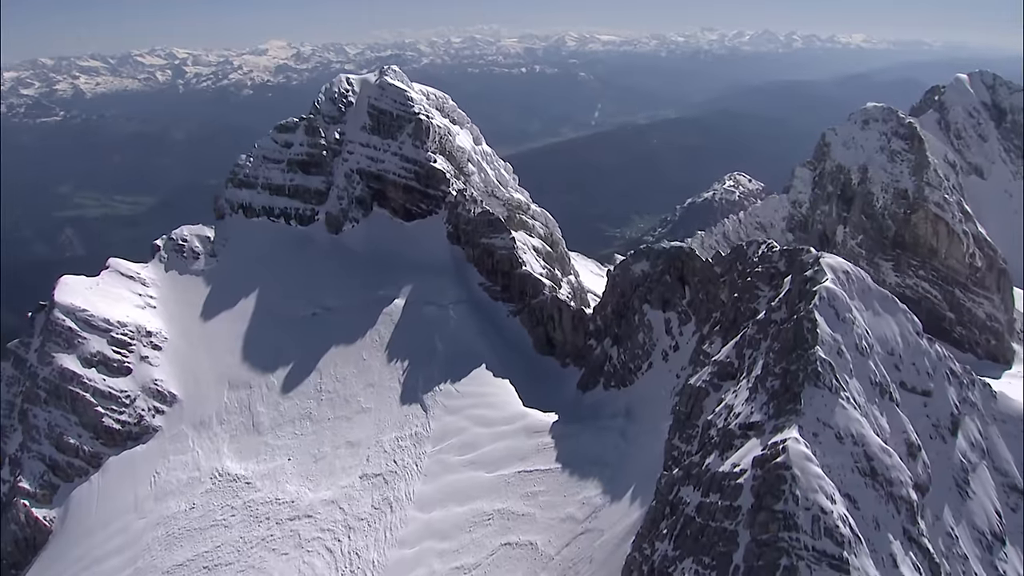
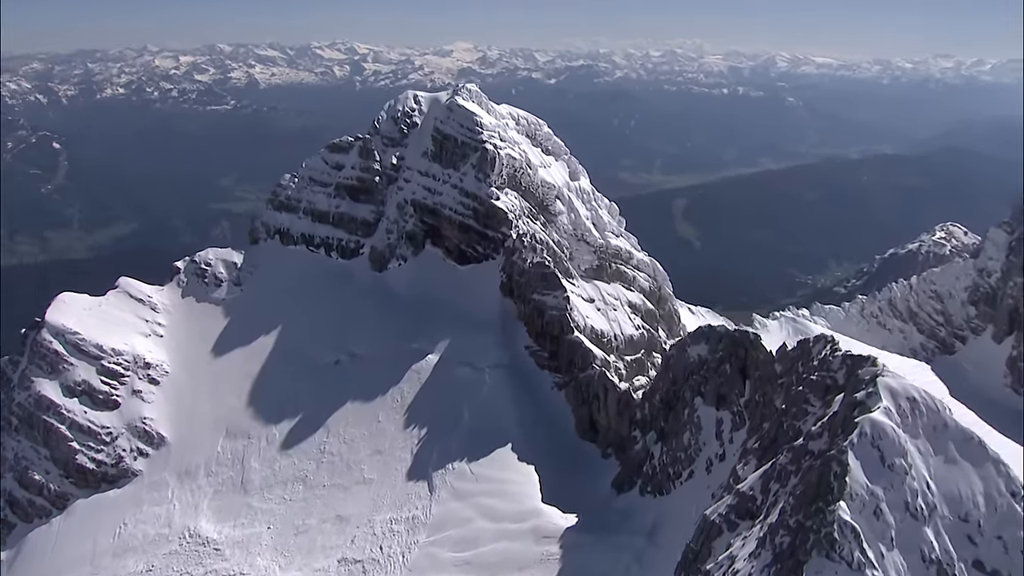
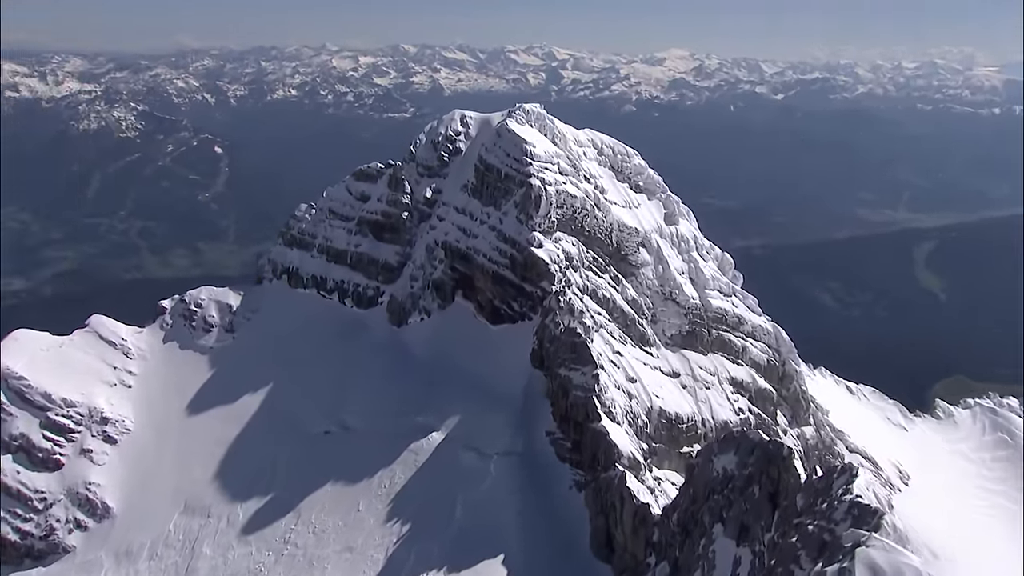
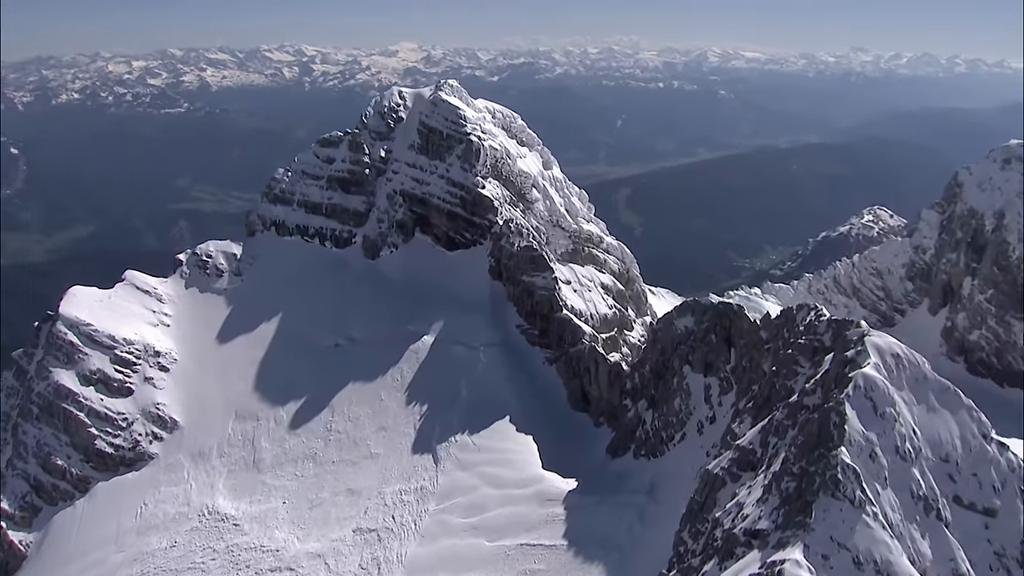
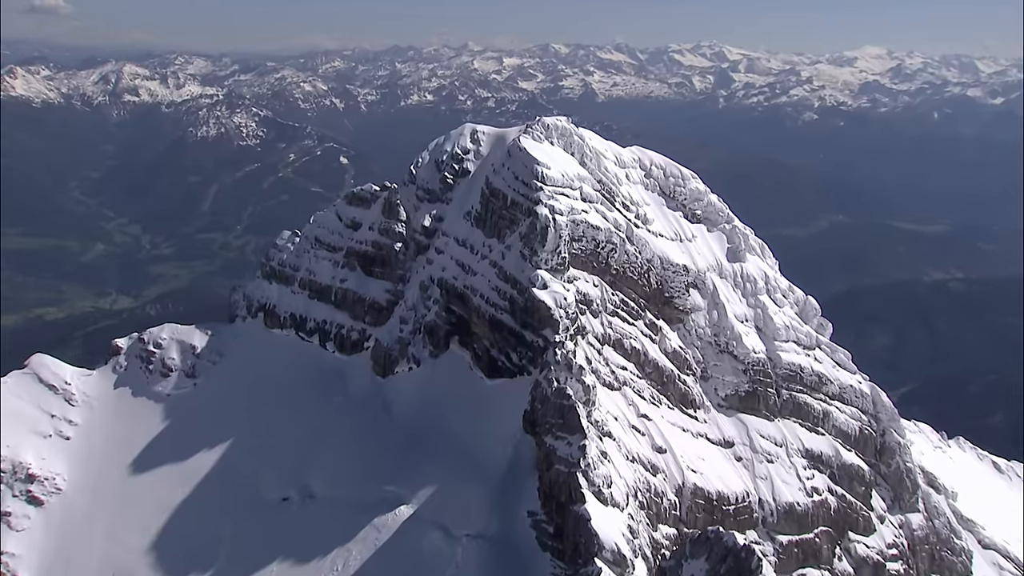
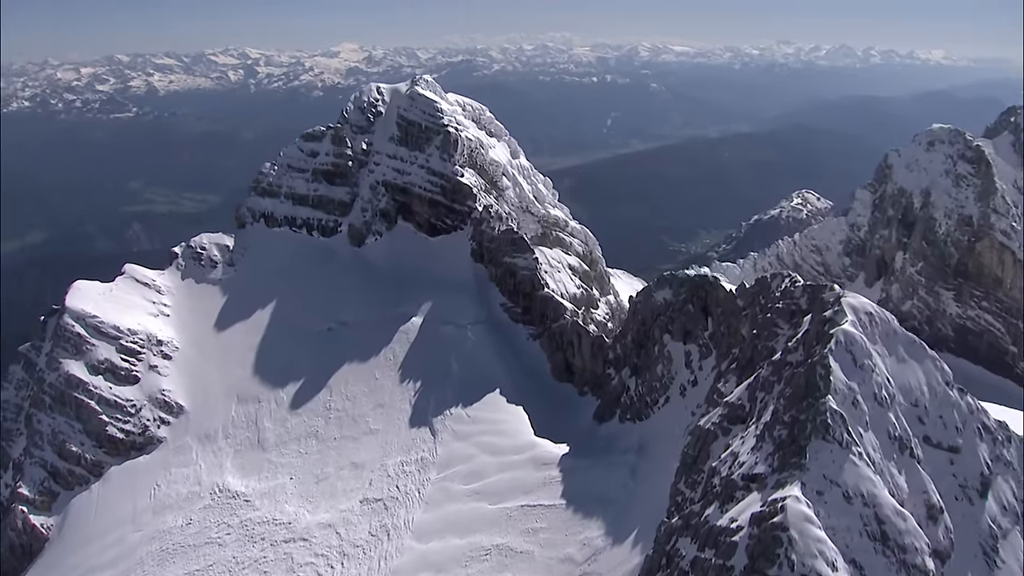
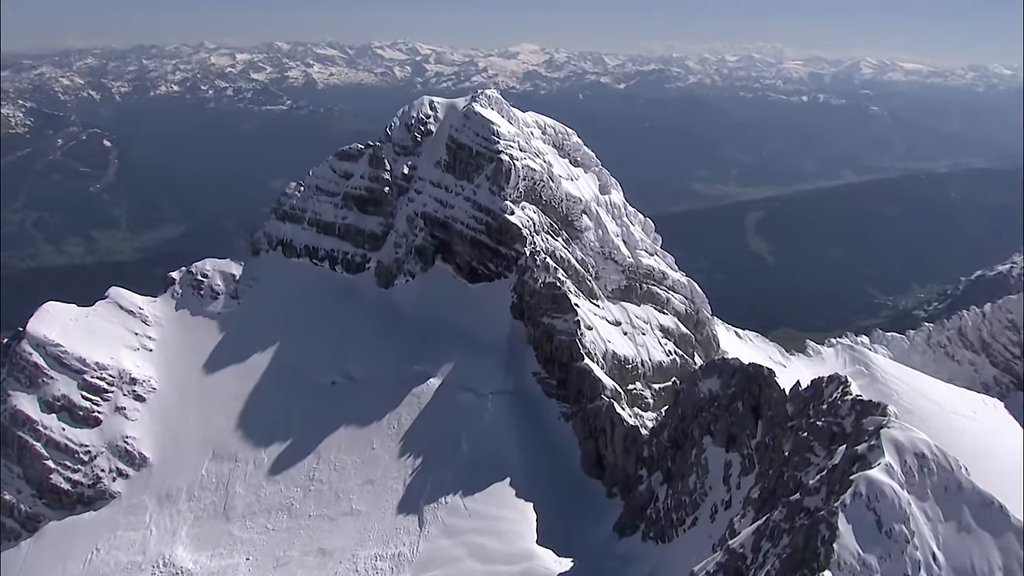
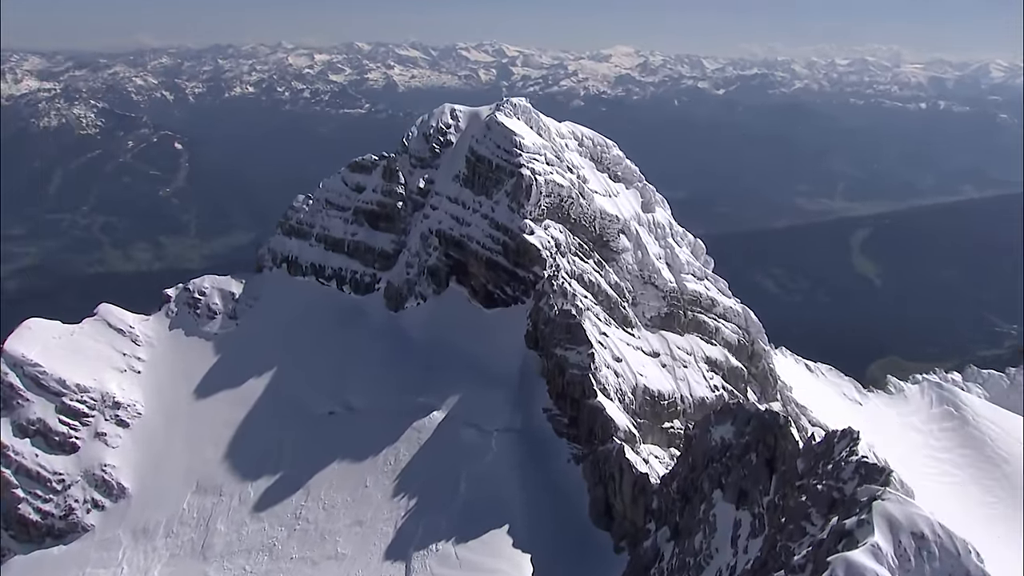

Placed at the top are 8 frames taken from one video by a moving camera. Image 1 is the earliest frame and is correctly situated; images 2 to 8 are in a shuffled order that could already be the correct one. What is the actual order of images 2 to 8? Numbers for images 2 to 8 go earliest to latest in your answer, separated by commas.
6, 4, 2, 7, 8, 3, 5
